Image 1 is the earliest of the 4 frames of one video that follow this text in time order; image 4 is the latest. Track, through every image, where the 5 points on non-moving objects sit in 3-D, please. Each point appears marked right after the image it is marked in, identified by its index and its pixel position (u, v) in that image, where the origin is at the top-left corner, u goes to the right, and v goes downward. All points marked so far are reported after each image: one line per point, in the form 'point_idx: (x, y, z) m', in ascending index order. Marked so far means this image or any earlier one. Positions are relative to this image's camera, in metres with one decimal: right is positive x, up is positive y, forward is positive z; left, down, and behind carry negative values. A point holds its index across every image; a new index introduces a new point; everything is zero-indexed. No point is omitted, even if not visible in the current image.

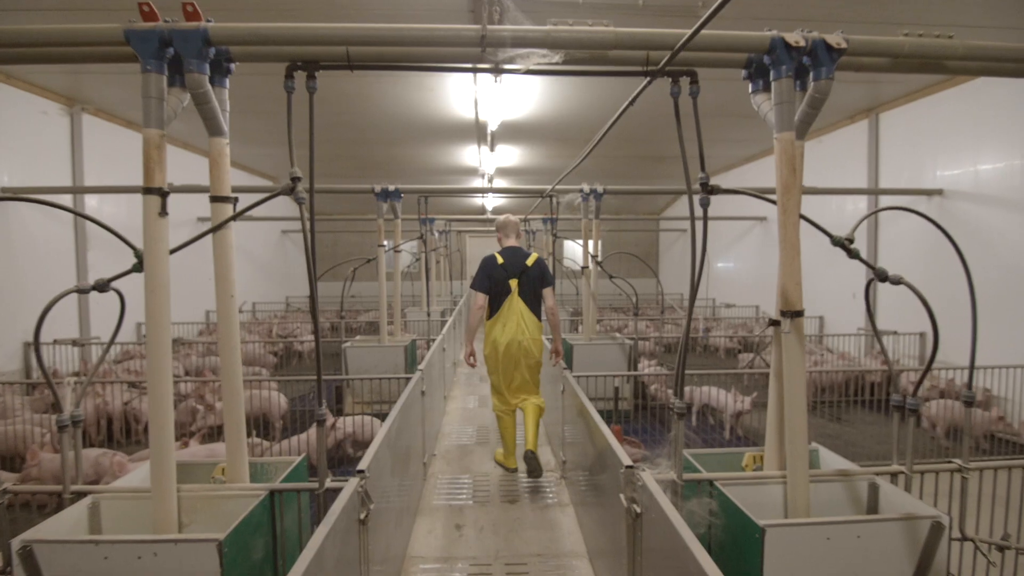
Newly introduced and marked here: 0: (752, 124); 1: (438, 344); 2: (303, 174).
0: (+3.9, +2.7, +8.0) m
1: (-0.8, -0.6, +5.5) m
2: (-0.8, +0.4, +1.9) m
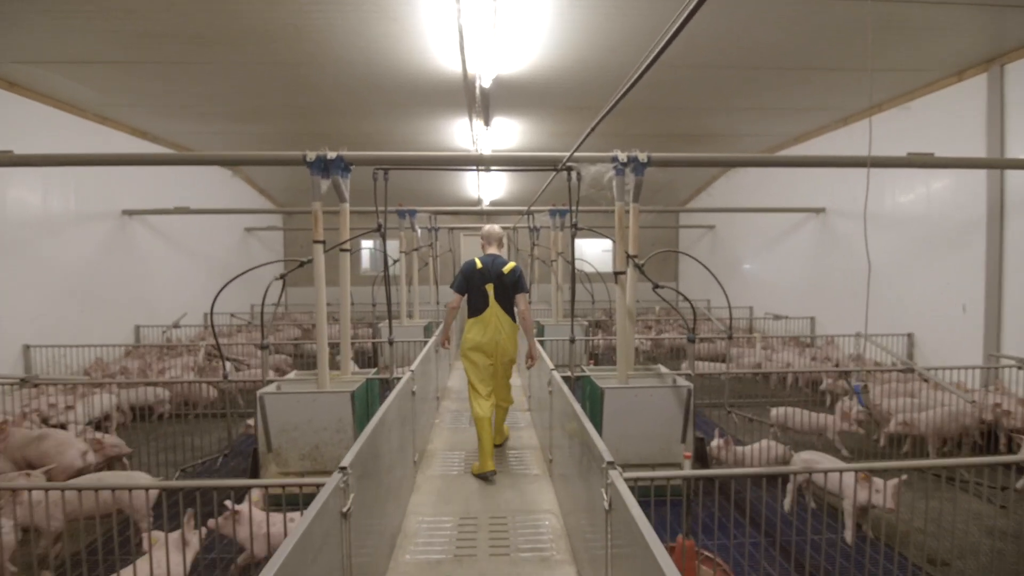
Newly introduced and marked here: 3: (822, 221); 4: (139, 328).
0: (+3.9, +2.5, +6.3) m
1: (-0.8, -0.7, +3.8) m
2: (-0.8, +0.3, +0.1) m
3: (+4.8, +1.1, +7.8) m
4: (-5.6, -0.6, +7.5) m
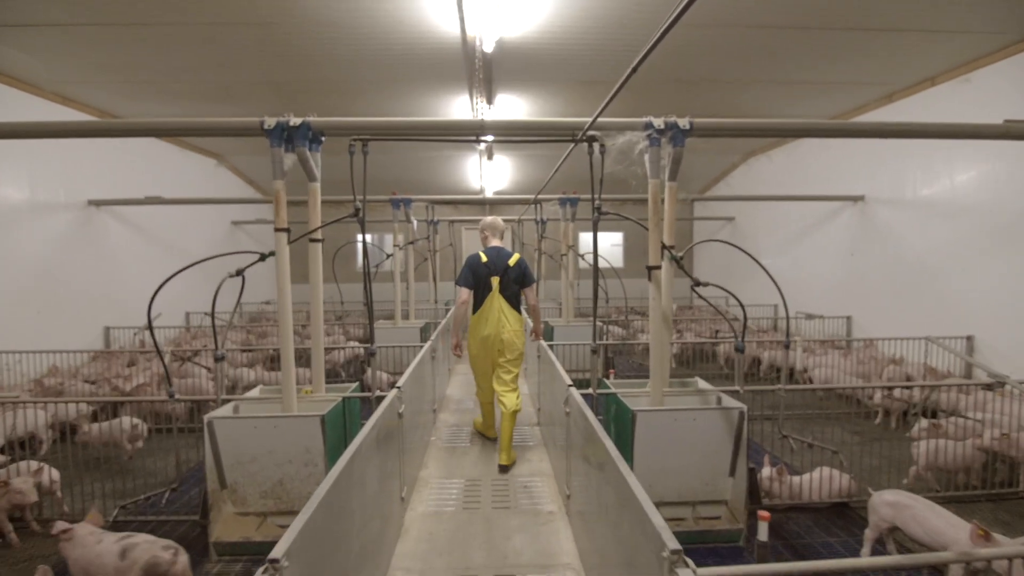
0: (+4.0, +2.6, +5.5) m
1: (-0.8, -0.7, +3.1) m
2: (-0.8, +0.3, -0.6) m
3: (+4.9, +1.1, +7.1) m
4: (-5.5, -0.6, +6.9) m
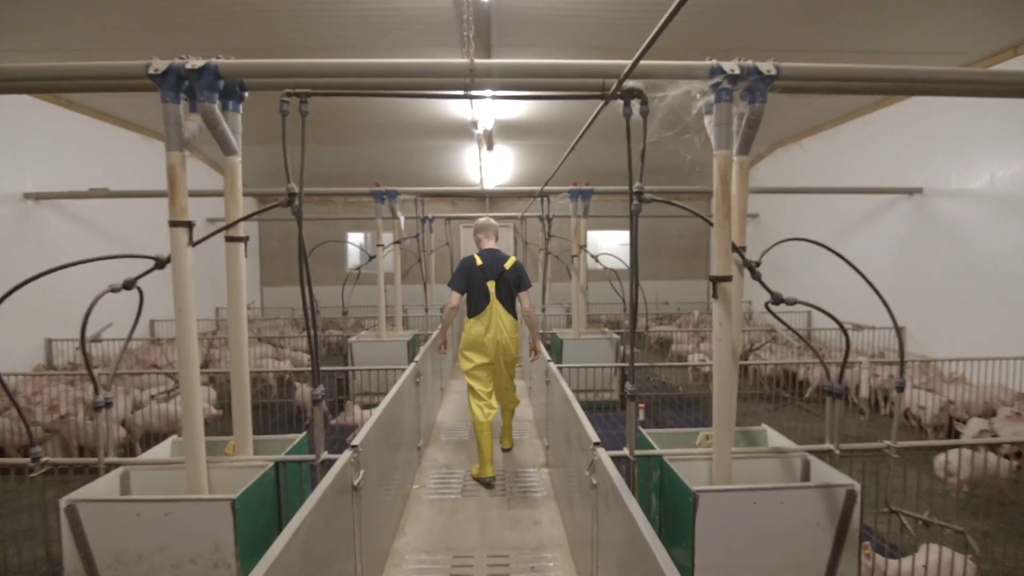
0: (+4.0, +2.5, +4.6) m
1: (-0.7, -0.8, +2.2) m
2: (-0.8, +0.2, -1.5) m
3: (+5.0, +1.0, +6.1) m
4: (-5.5, -0.6, +6.0) m
